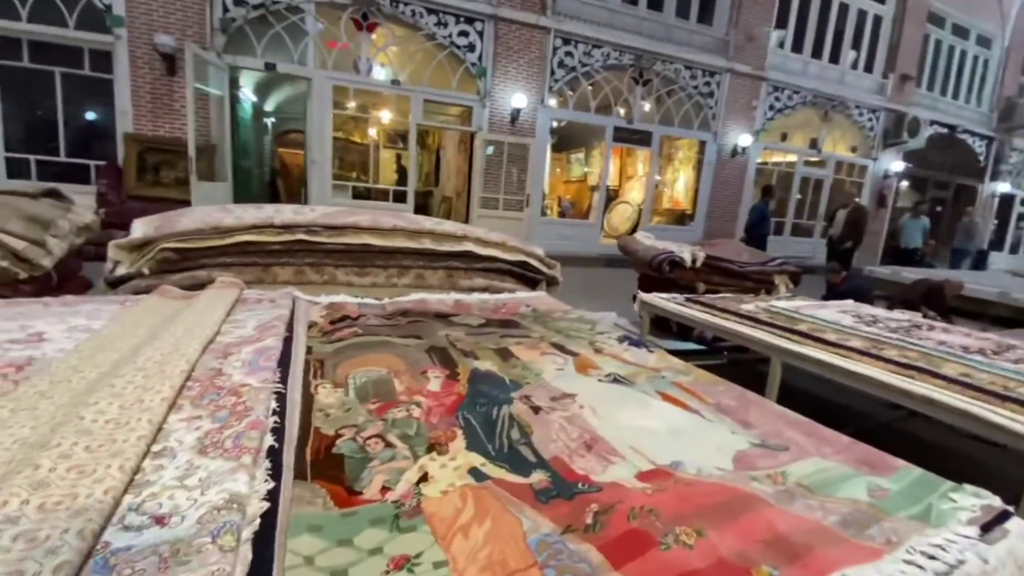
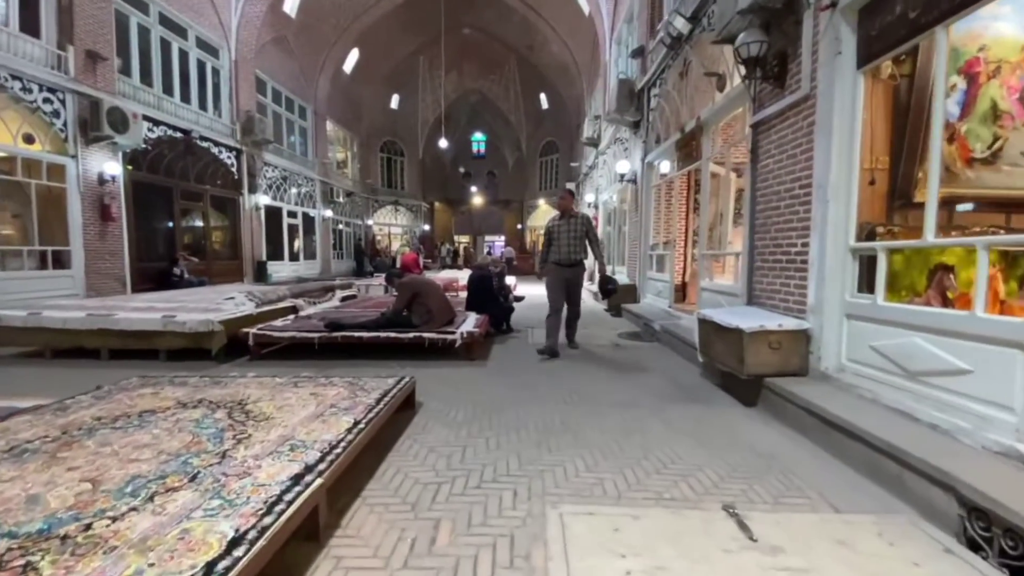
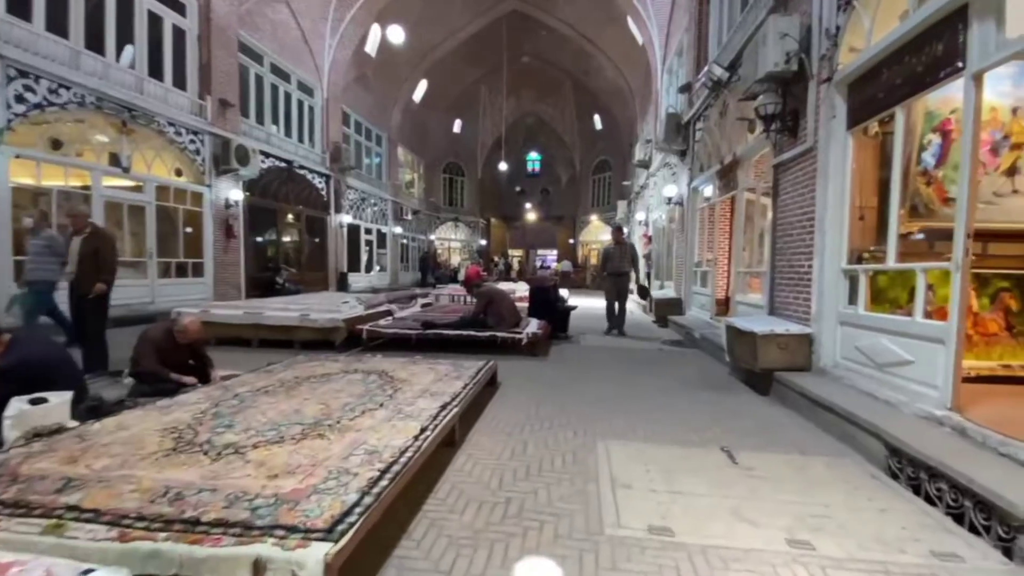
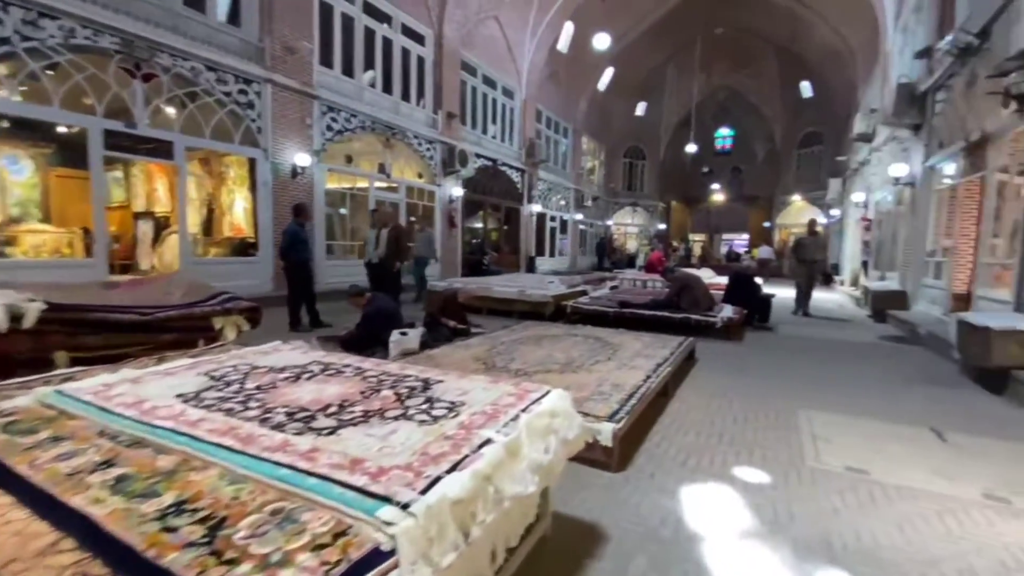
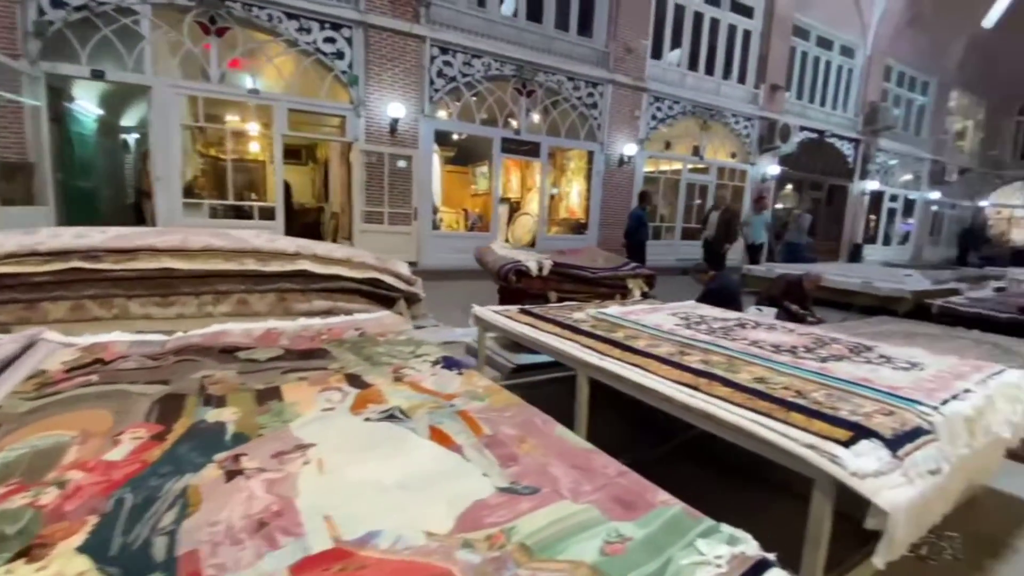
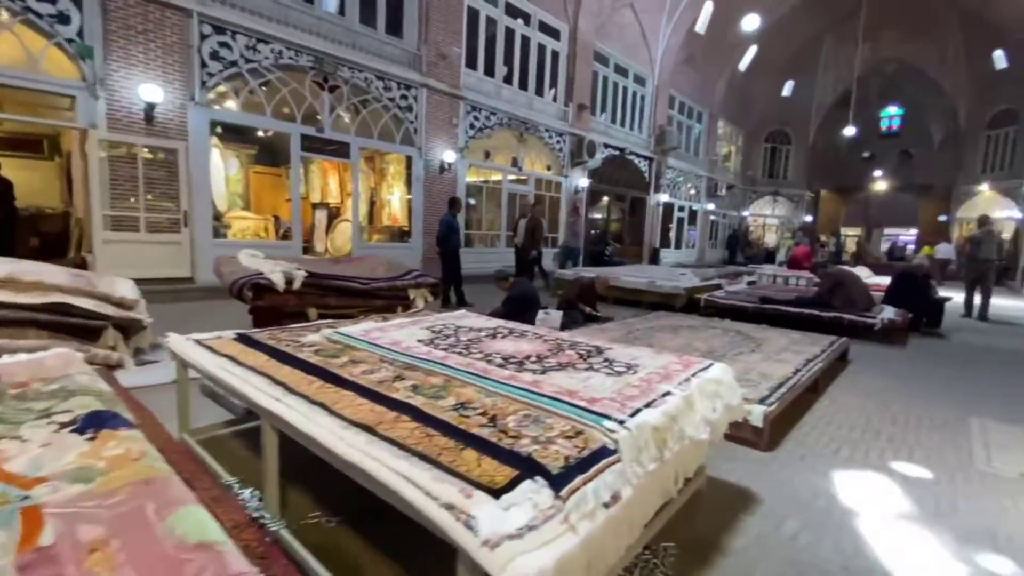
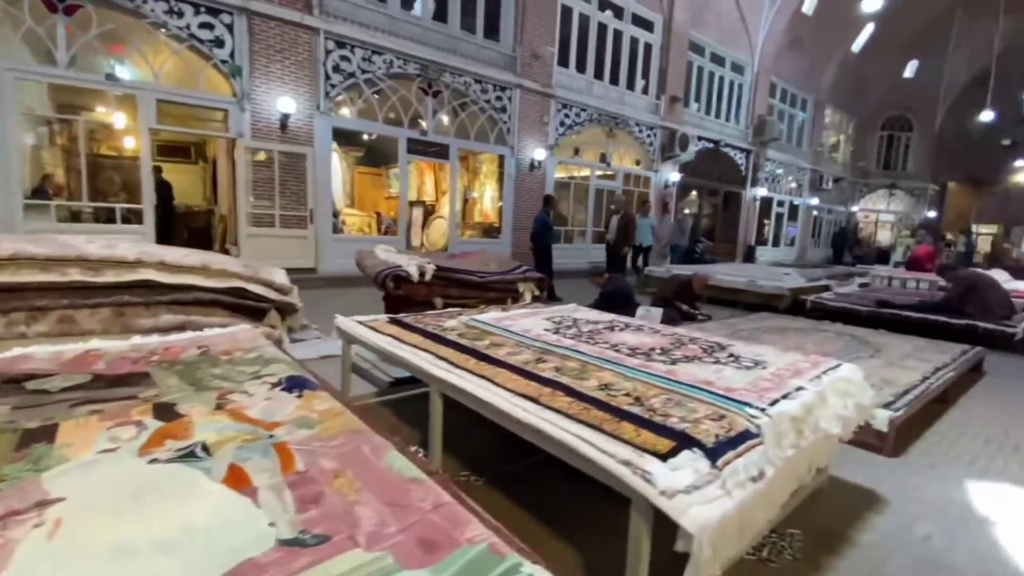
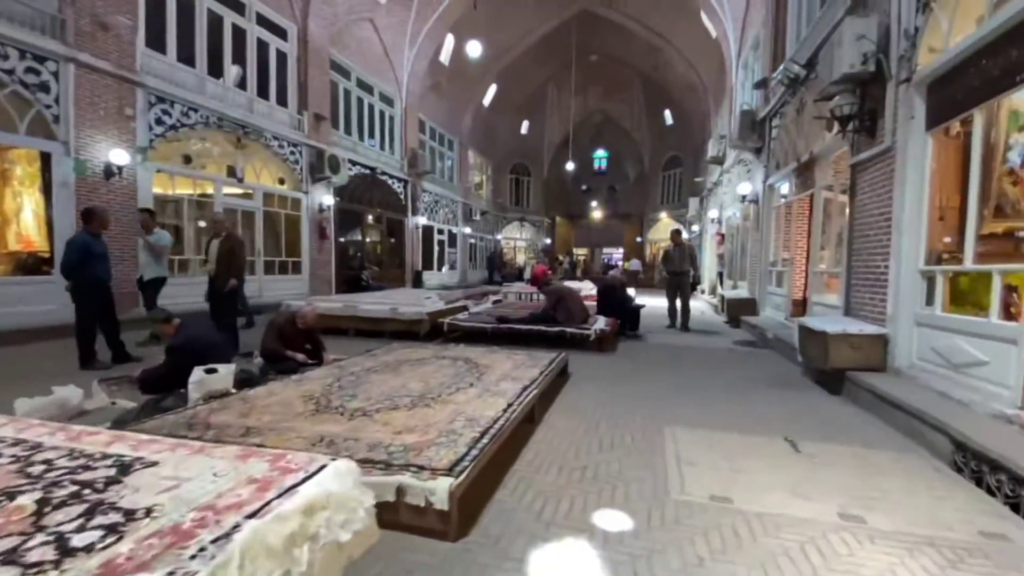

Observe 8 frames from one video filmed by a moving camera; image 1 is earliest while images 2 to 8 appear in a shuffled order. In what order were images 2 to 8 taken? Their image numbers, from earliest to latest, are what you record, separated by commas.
5, 7, 6, 4, 8, 3, 2
